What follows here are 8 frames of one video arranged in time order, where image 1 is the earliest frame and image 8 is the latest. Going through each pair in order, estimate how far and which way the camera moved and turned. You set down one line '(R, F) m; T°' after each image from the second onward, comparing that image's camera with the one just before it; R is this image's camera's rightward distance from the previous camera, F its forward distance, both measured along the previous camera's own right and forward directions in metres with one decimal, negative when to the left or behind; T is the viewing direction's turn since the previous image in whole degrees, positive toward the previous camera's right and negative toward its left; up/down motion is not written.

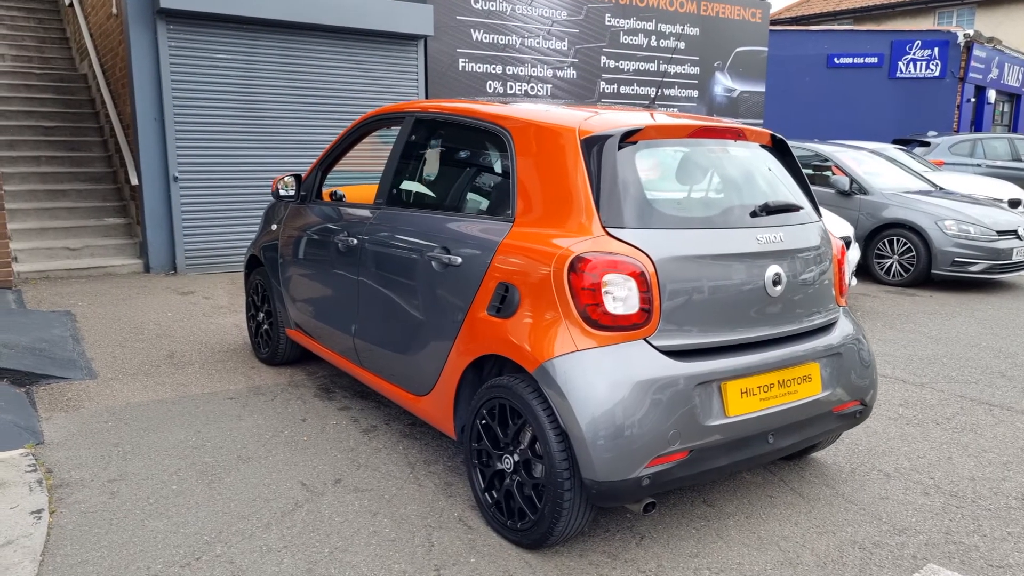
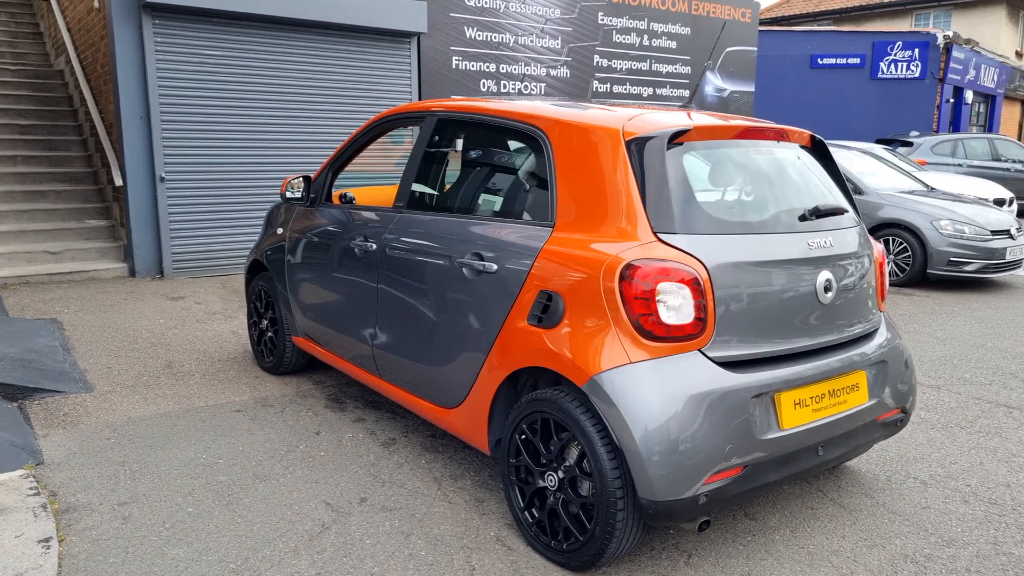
(-0.2, +0.2) m; +2°
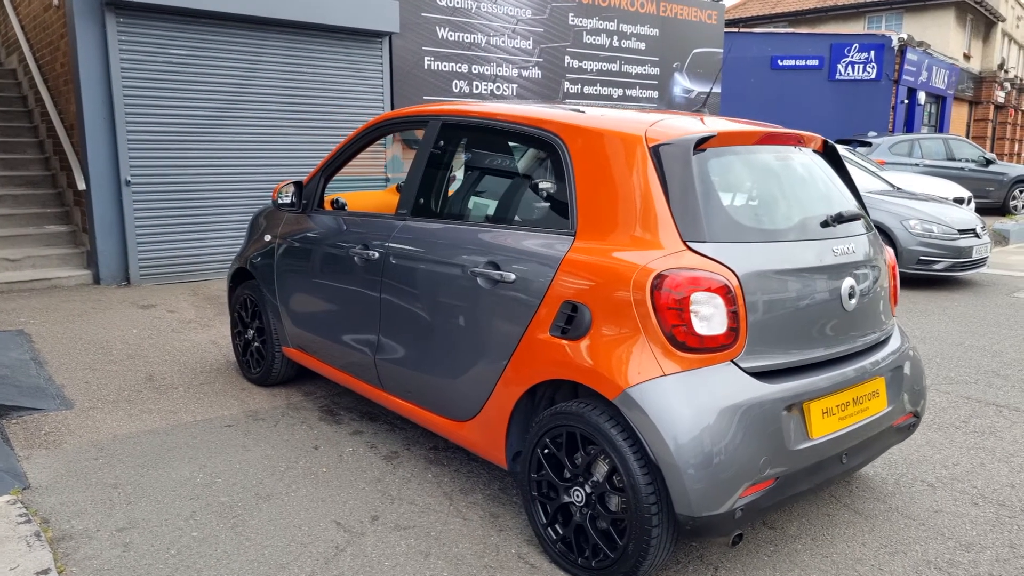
(-0.2, +0.1) m; +3°
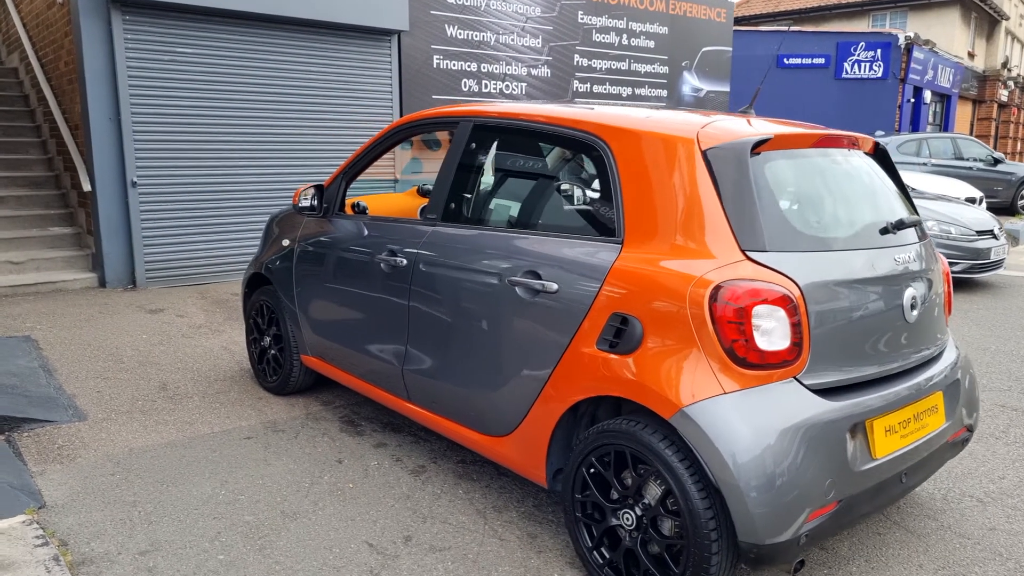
(-0.2, +0.1) m; 0°
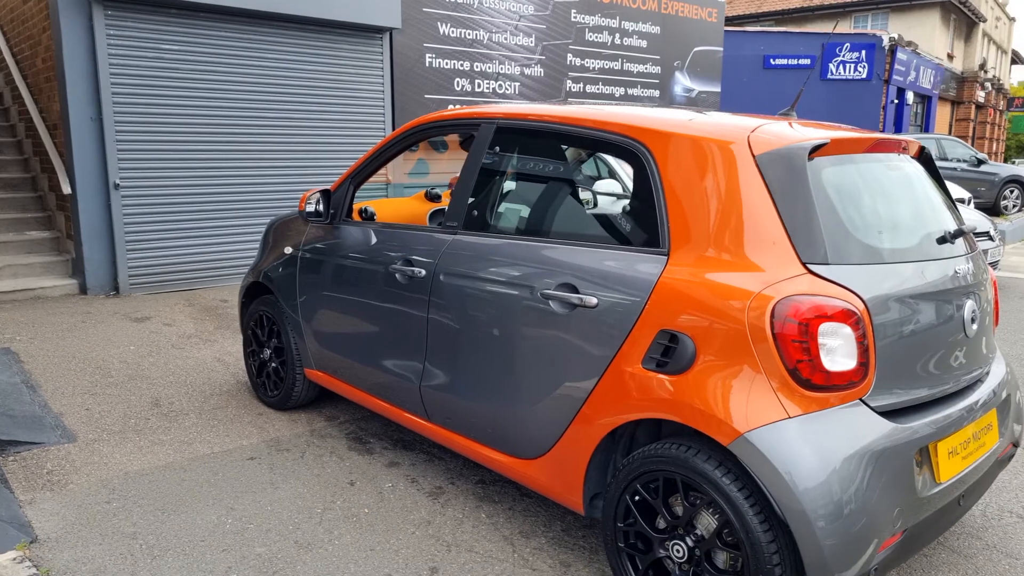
(-0.2, +0.2) m; +2°
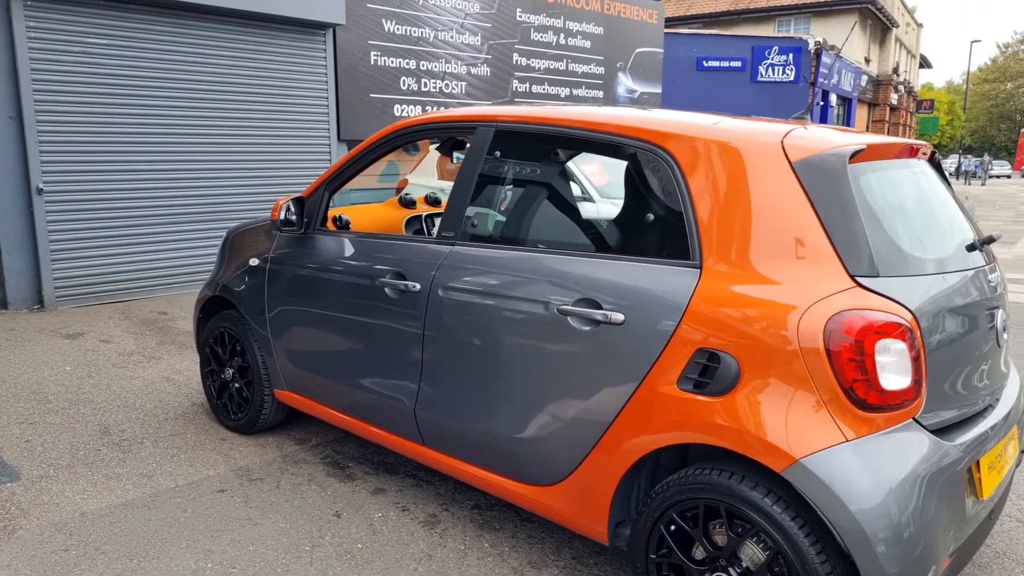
(-0.3, +0.2) m; +5°
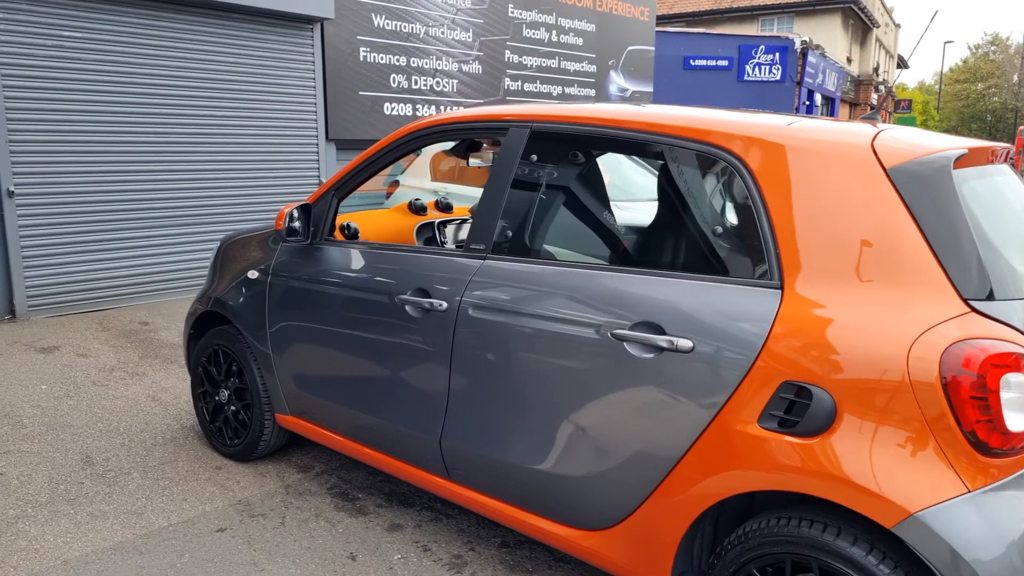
(-0.2, +0.3) m; +2°
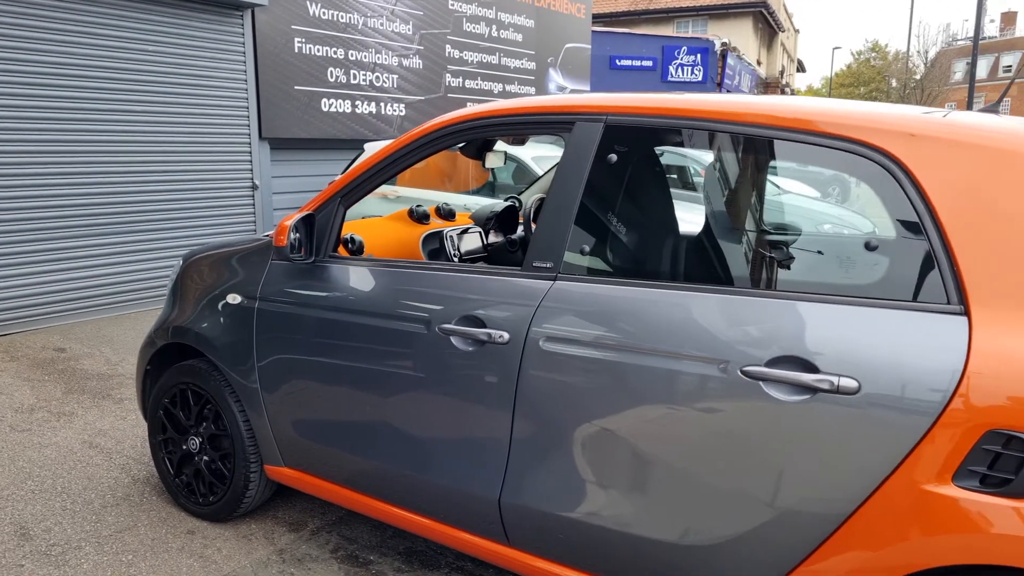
(-0.5, +0.5) m; +7°
